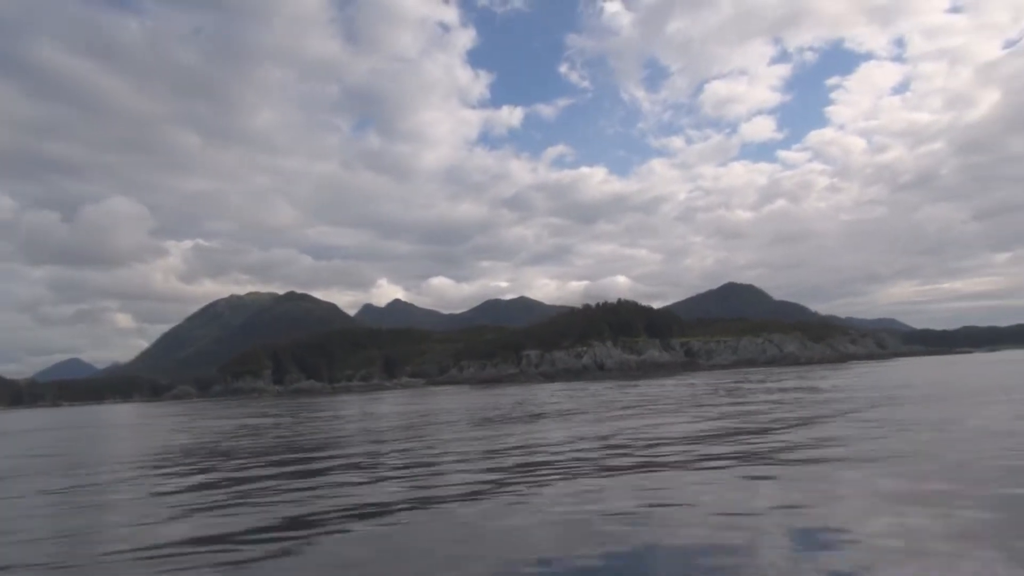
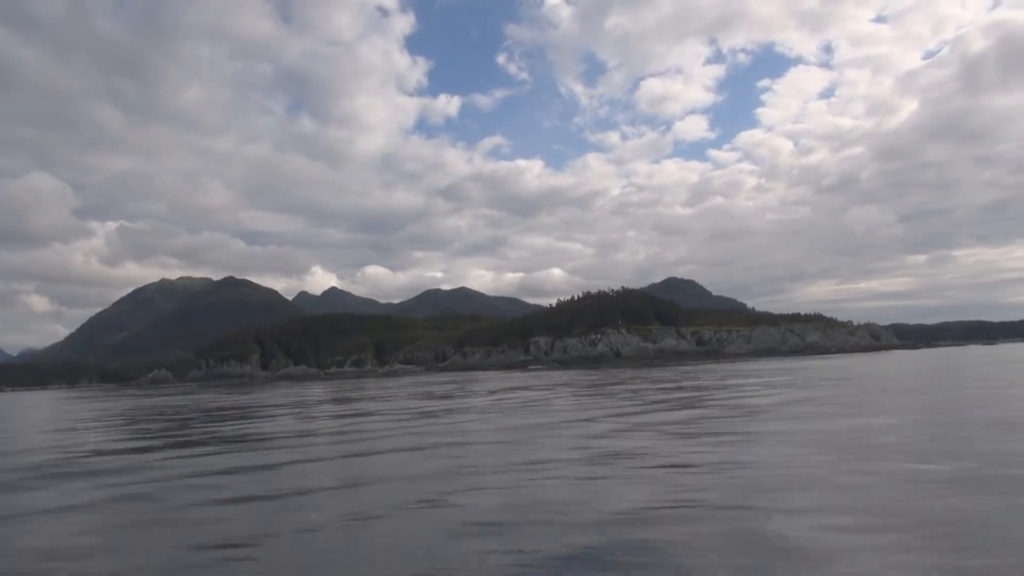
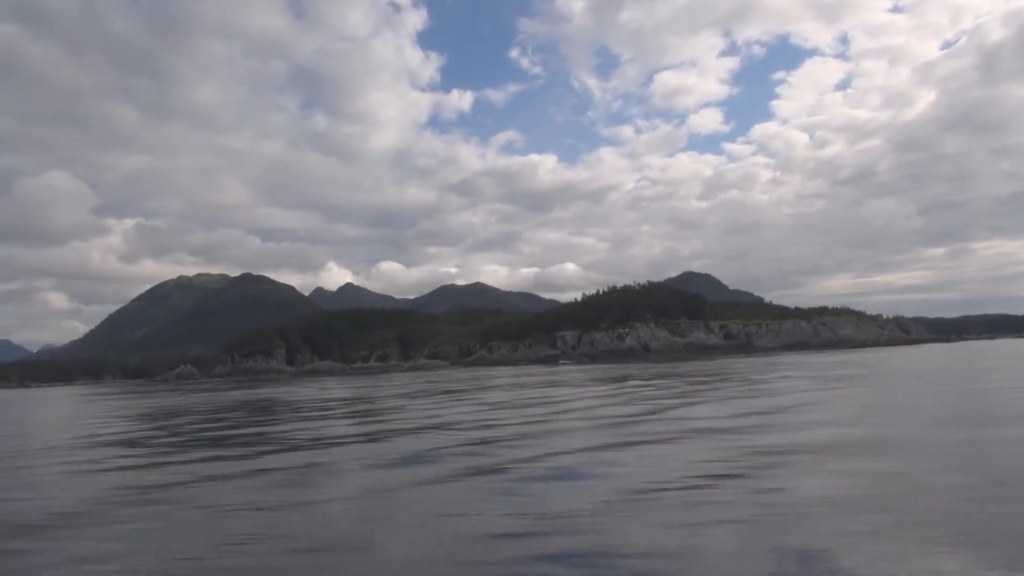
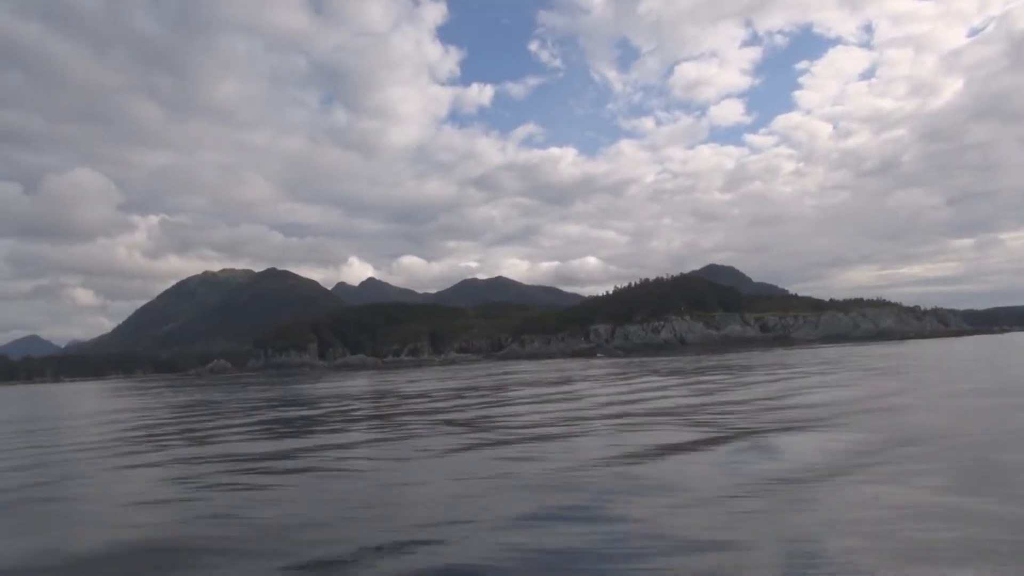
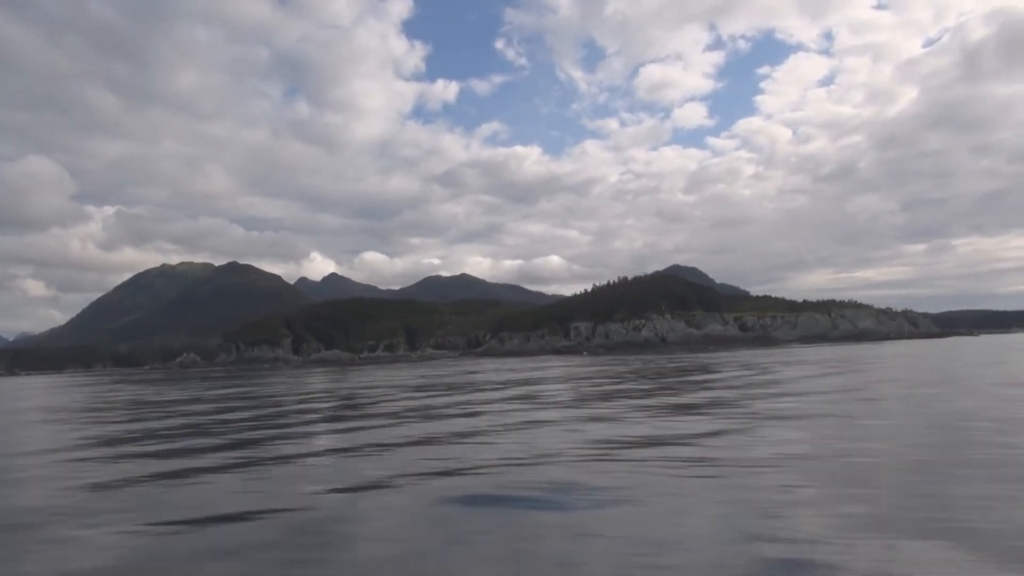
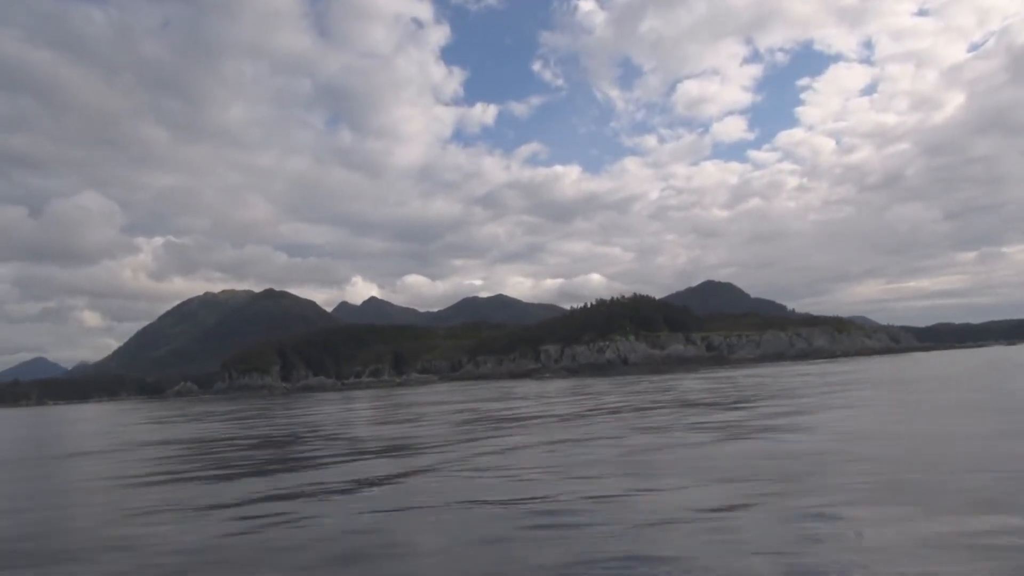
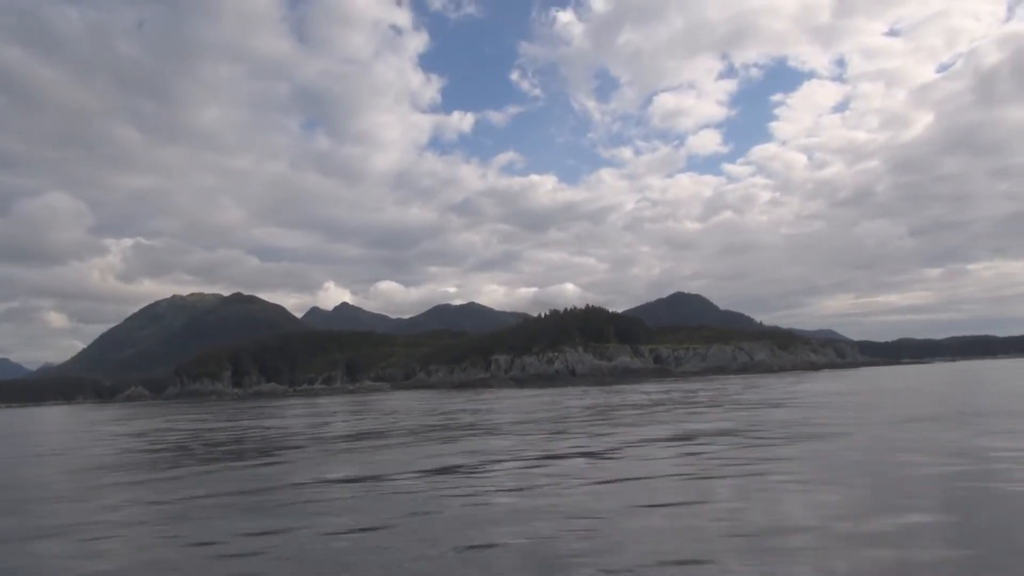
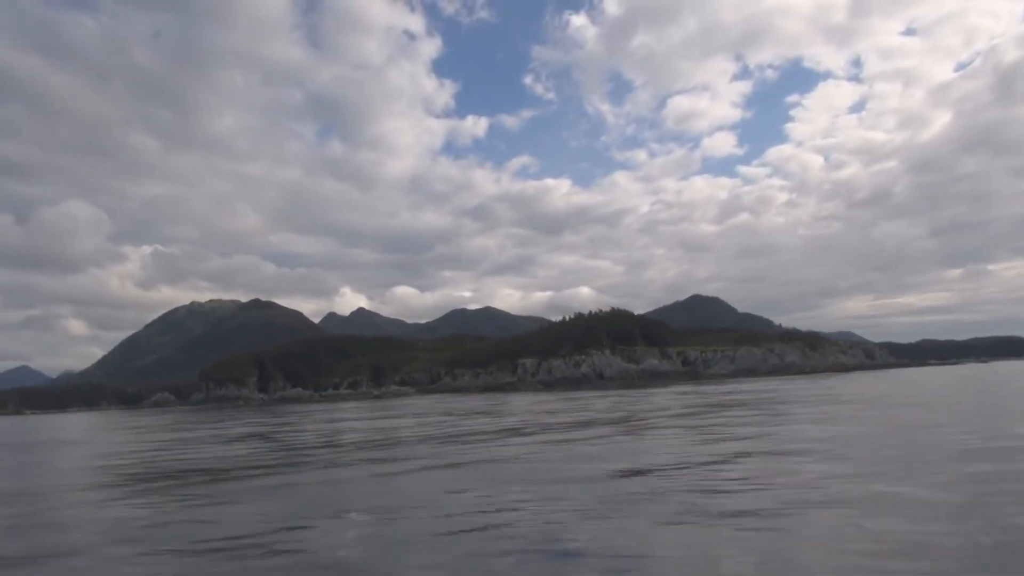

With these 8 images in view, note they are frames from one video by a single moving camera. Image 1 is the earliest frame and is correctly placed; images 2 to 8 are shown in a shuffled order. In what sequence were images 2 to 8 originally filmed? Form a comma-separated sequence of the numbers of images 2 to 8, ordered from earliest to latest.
7, 8, 6, 2, 3, 4, 5
